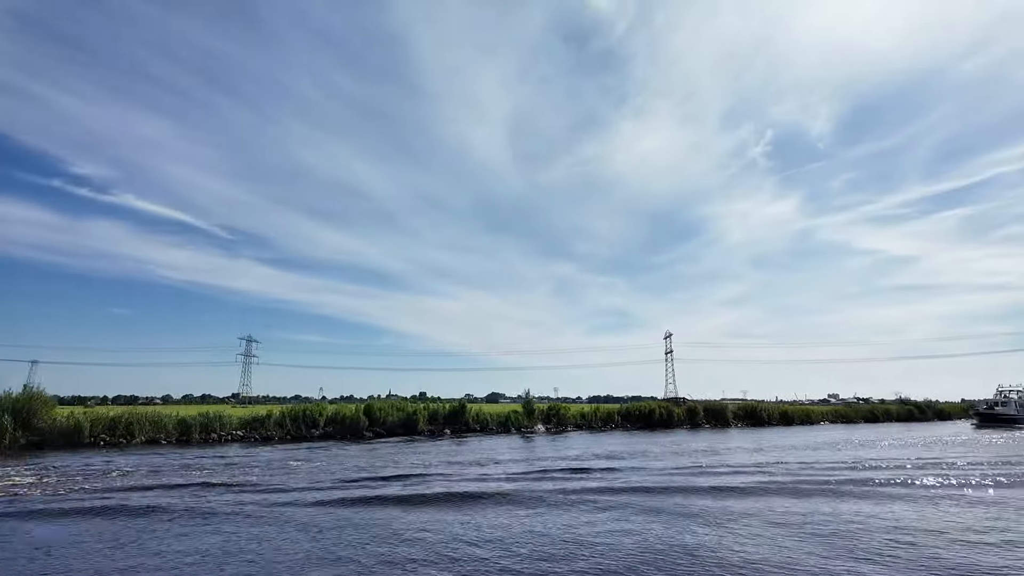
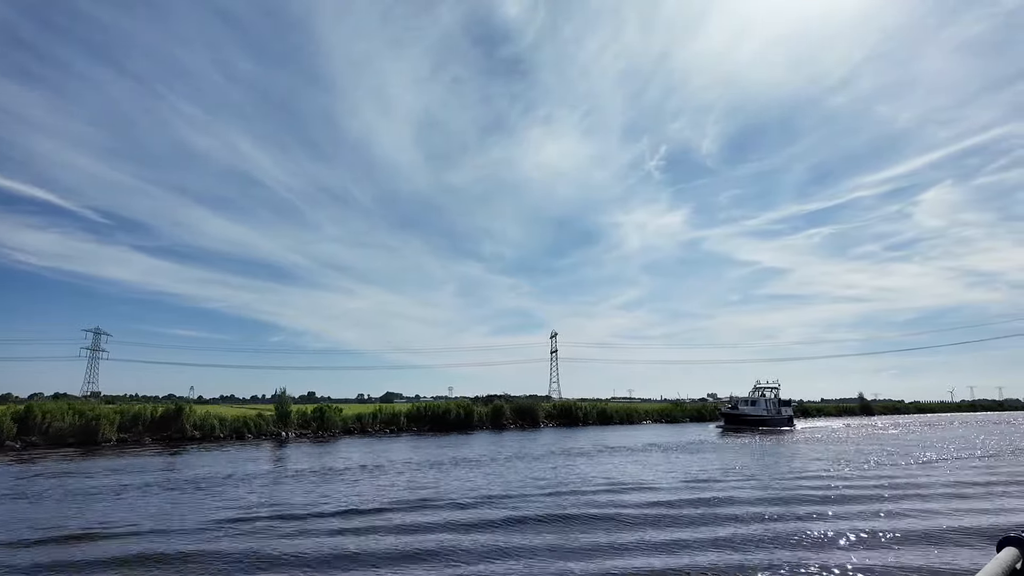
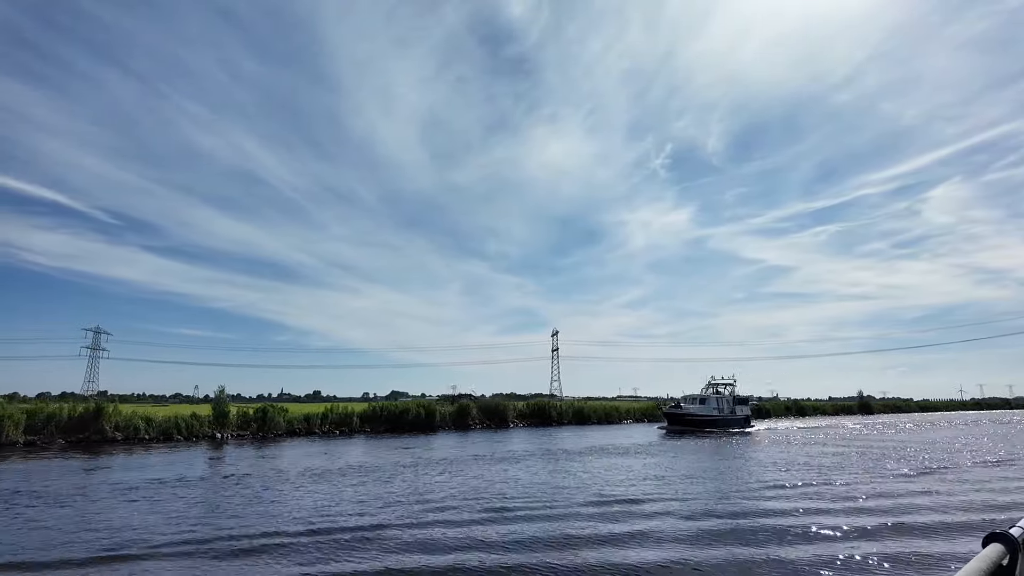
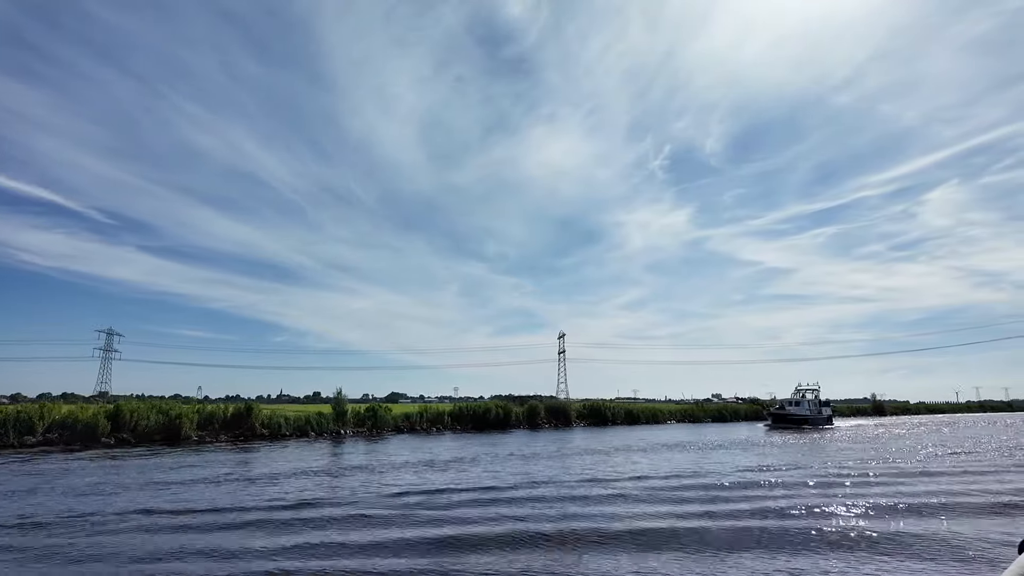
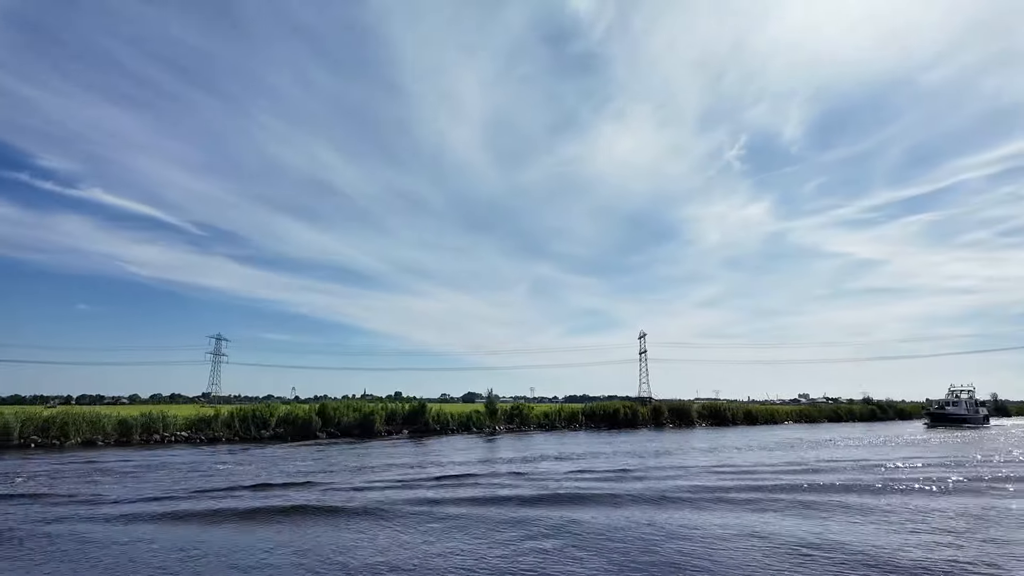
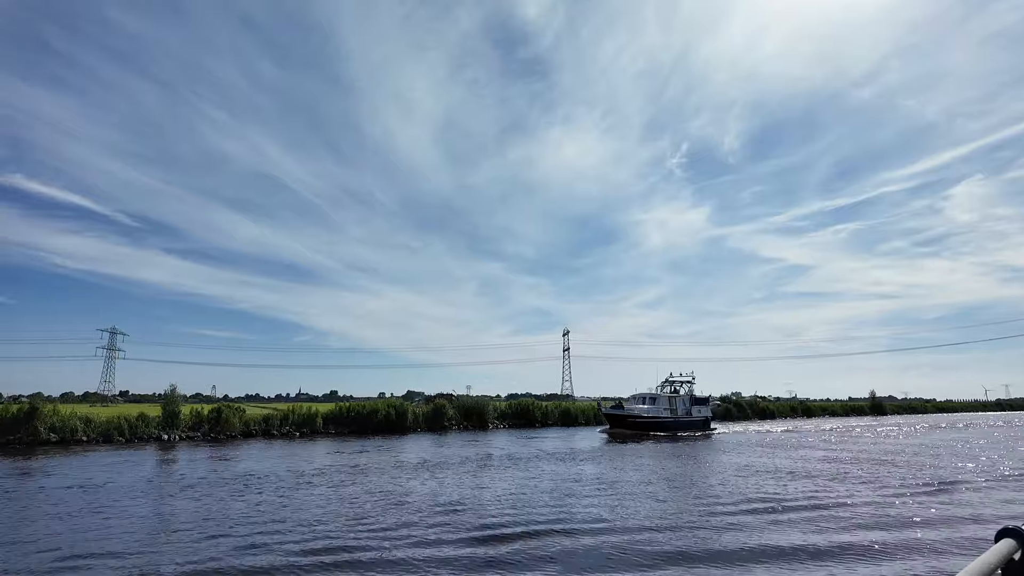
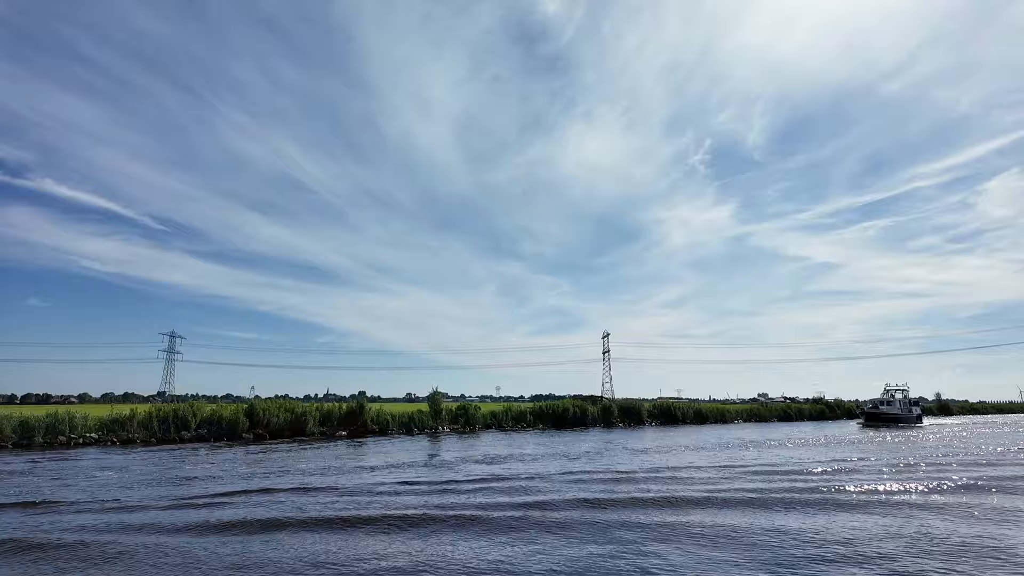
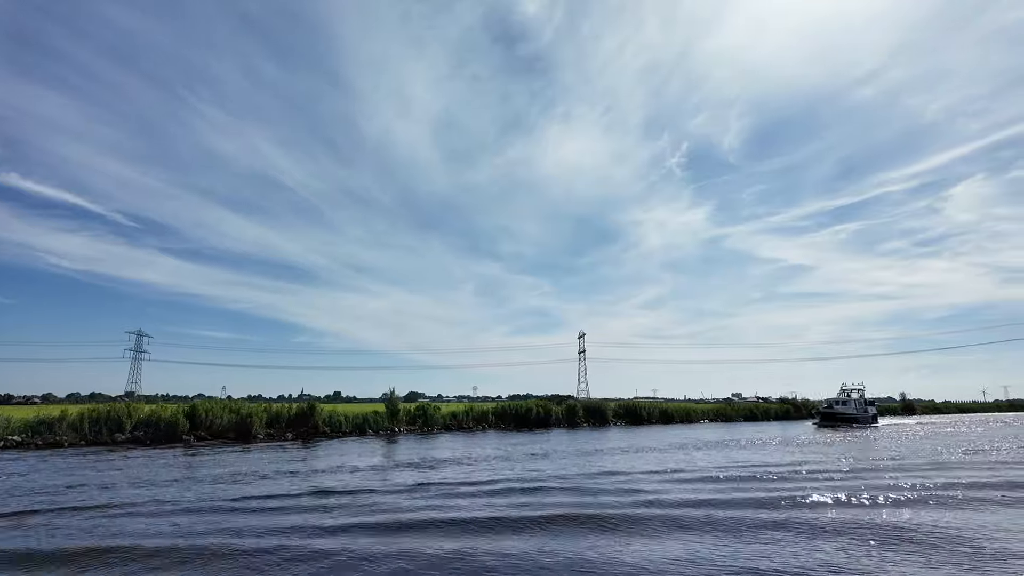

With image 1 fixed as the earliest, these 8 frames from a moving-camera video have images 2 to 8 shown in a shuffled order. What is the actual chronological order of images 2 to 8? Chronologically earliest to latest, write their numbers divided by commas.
5, 7, 8, 4, 2, 3, 6
